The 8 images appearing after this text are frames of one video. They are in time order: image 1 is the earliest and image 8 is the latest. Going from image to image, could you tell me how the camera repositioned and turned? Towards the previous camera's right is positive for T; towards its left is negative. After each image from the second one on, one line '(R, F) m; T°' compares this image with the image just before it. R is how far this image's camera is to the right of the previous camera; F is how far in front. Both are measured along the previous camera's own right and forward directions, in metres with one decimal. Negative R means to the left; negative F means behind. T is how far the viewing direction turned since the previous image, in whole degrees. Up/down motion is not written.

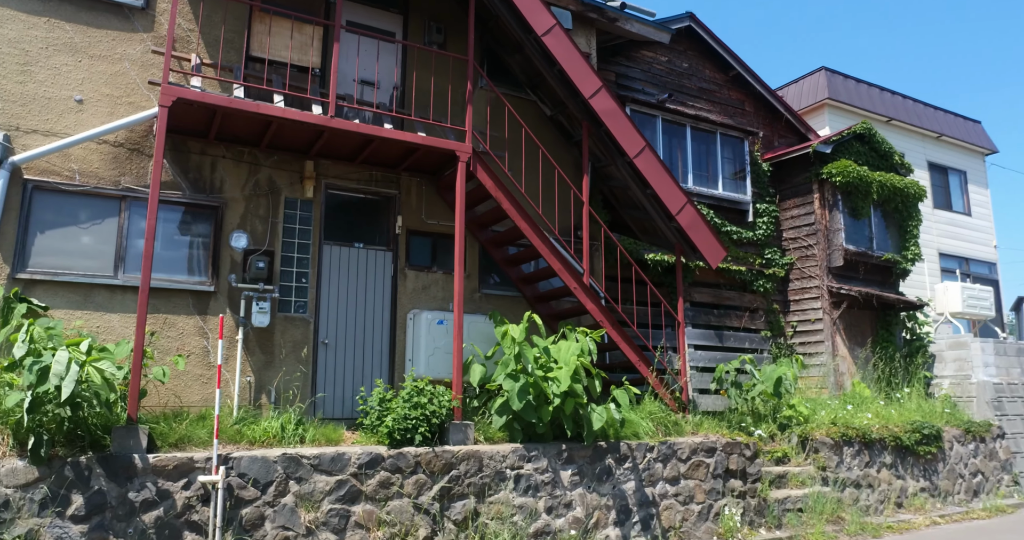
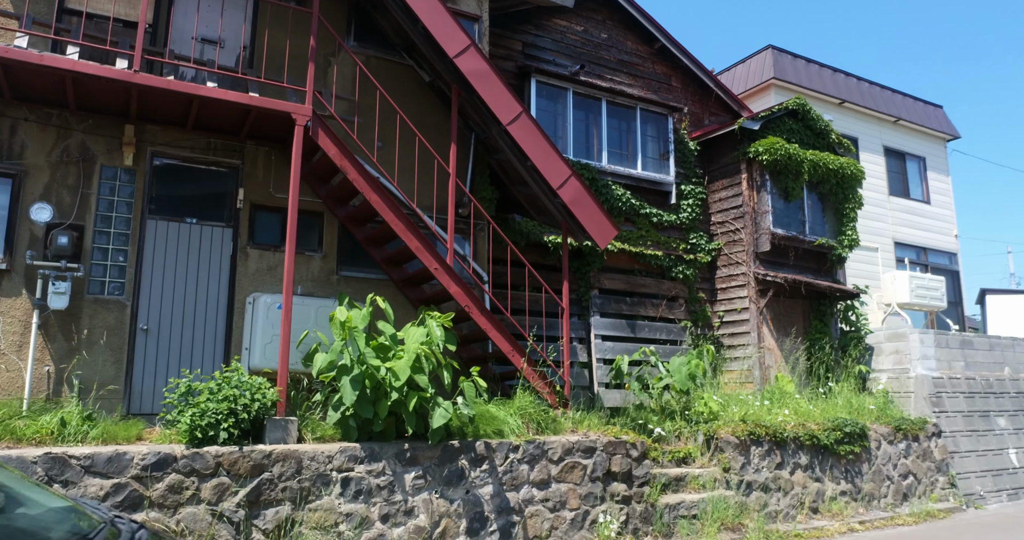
(+1.5, +0.9) m; 0°
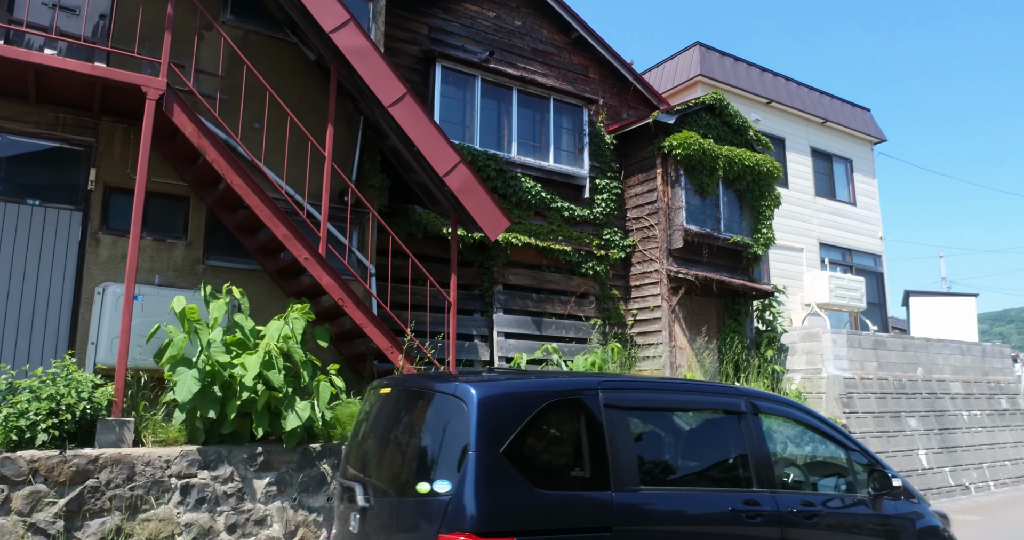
(+0.8, +0.4) m; +3°
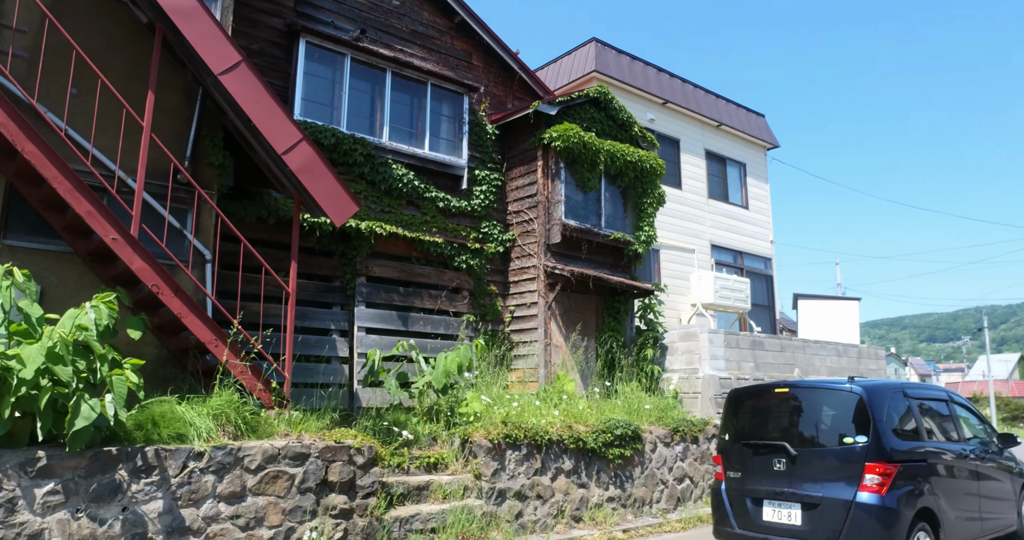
(+0.8, +0.4) m; +6°
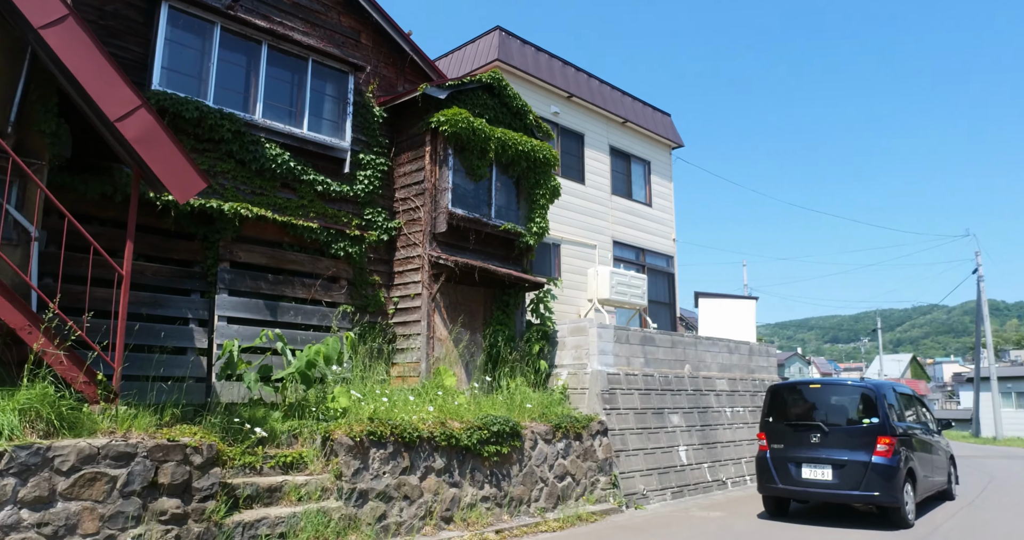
(+0.6, +0.4) m; +6°
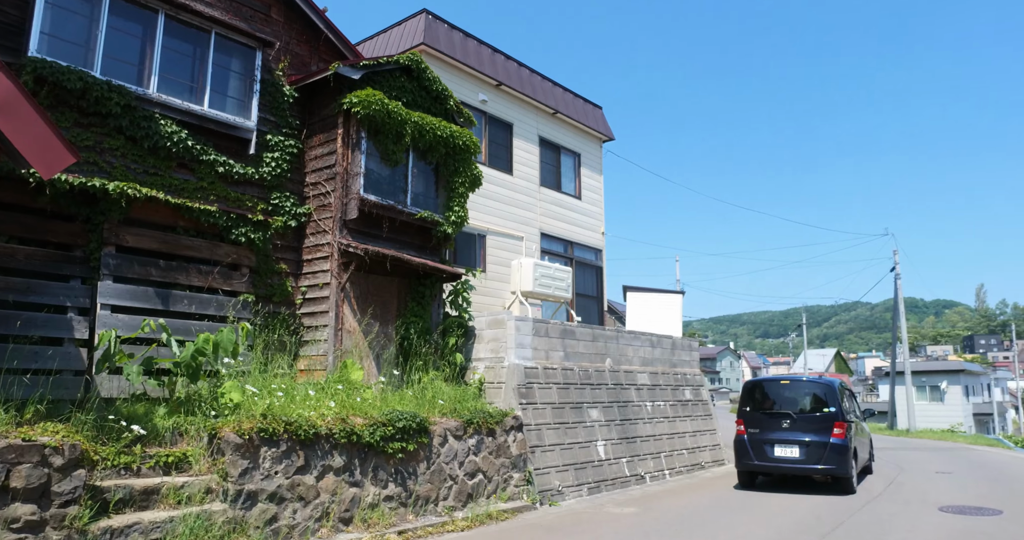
(+0.4, +0.3) m; +5°
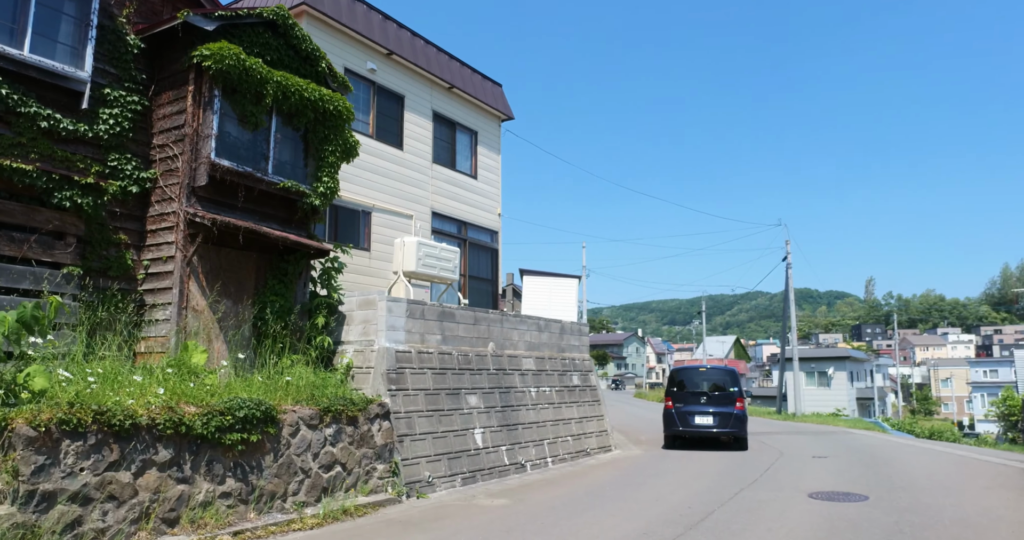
(+0.6, +0.5) m; +7°
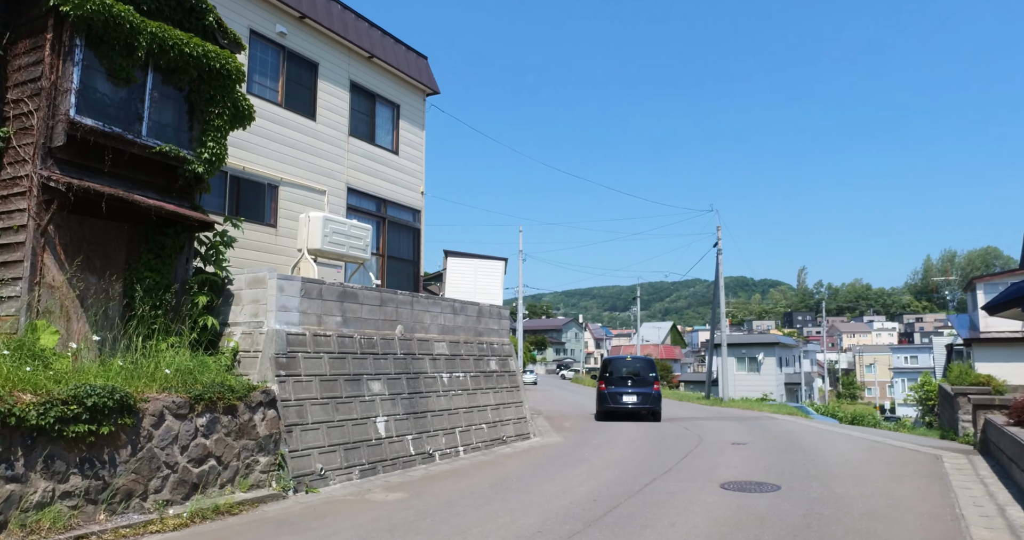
(+0.5, +0.6) m; +4°
